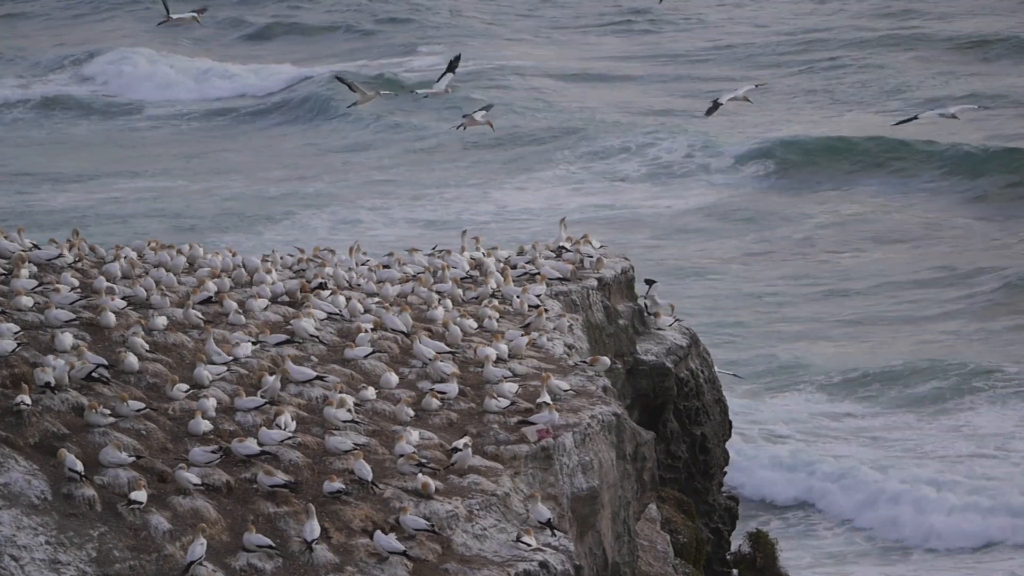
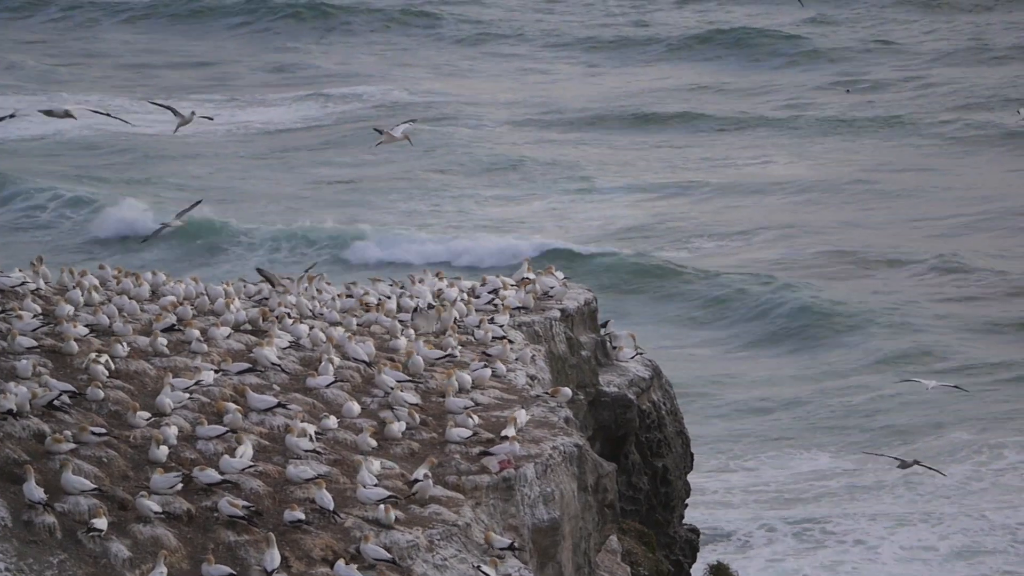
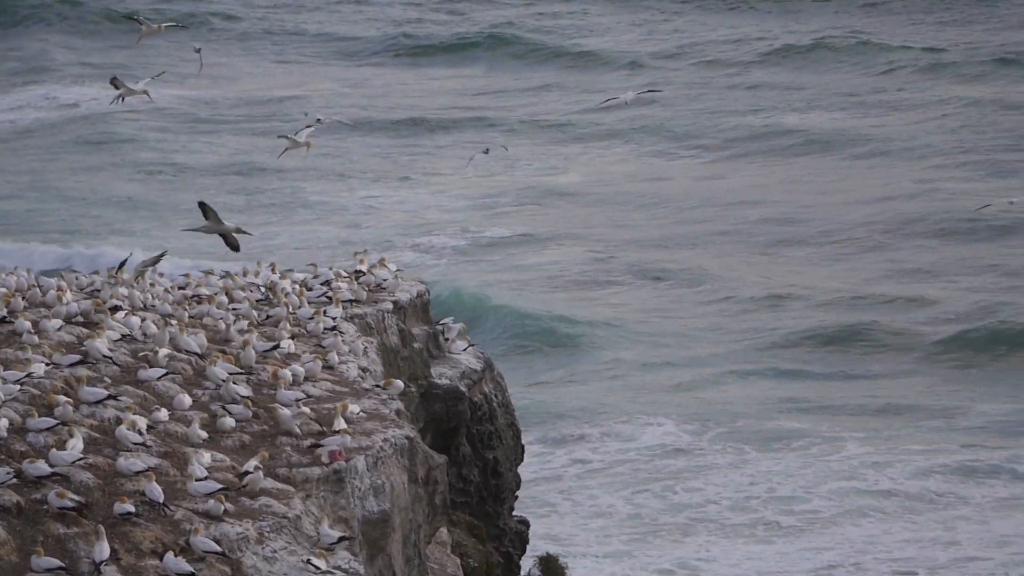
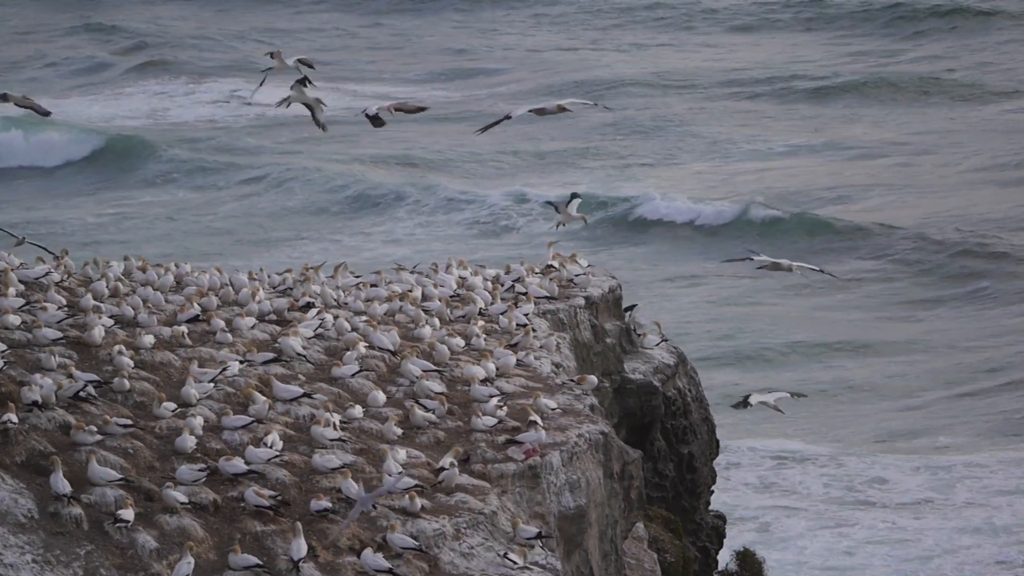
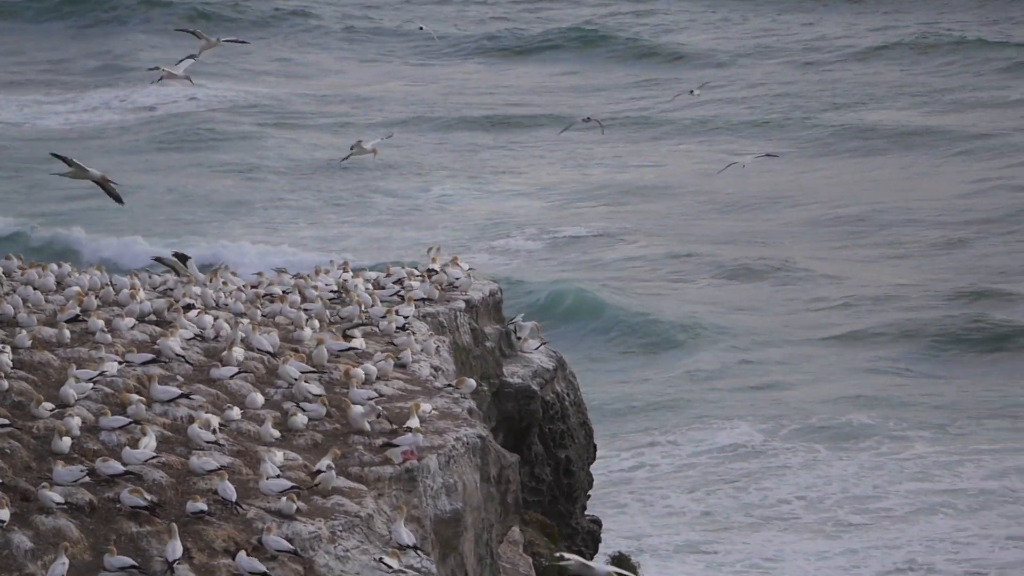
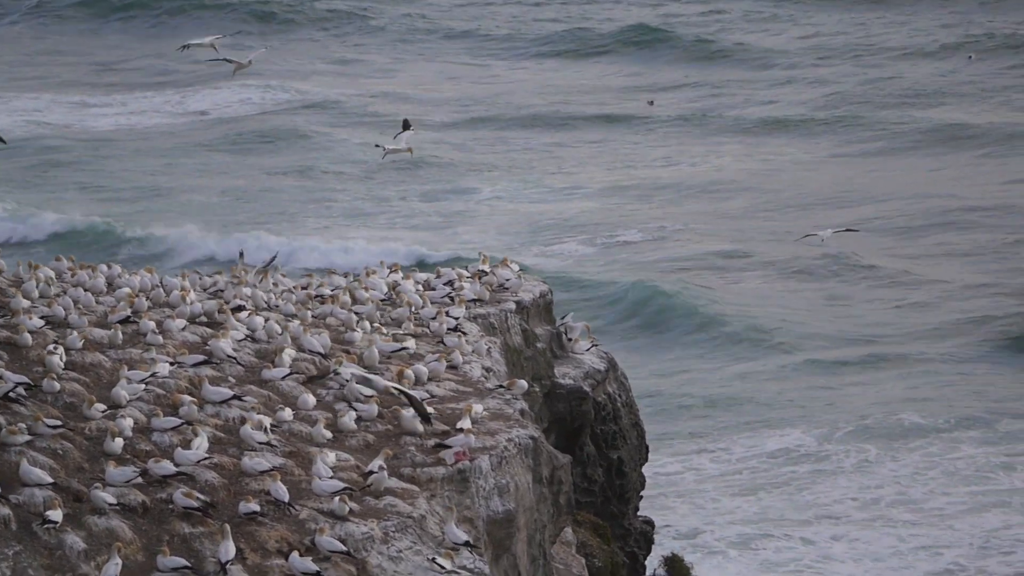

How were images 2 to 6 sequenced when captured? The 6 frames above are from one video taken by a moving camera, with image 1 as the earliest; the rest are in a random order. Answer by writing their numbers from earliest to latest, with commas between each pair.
4, 2, 6, 5, 3
